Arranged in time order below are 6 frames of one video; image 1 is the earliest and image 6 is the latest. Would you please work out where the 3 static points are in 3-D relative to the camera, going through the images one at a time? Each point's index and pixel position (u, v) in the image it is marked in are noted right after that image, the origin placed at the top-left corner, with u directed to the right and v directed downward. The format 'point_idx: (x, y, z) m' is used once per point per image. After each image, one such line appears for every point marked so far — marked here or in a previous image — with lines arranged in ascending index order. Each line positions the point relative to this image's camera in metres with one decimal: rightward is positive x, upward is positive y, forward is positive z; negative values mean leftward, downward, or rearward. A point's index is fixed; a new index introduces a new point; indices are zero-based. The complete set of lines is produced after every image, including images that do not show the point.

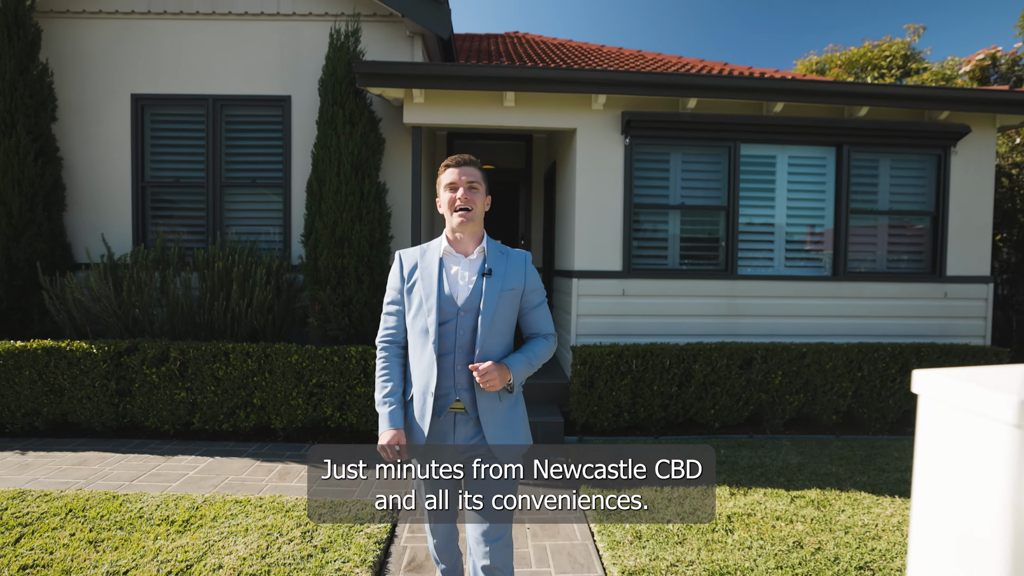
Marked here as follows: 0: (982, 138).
0: (+4.8, +1.5, +5.5) m
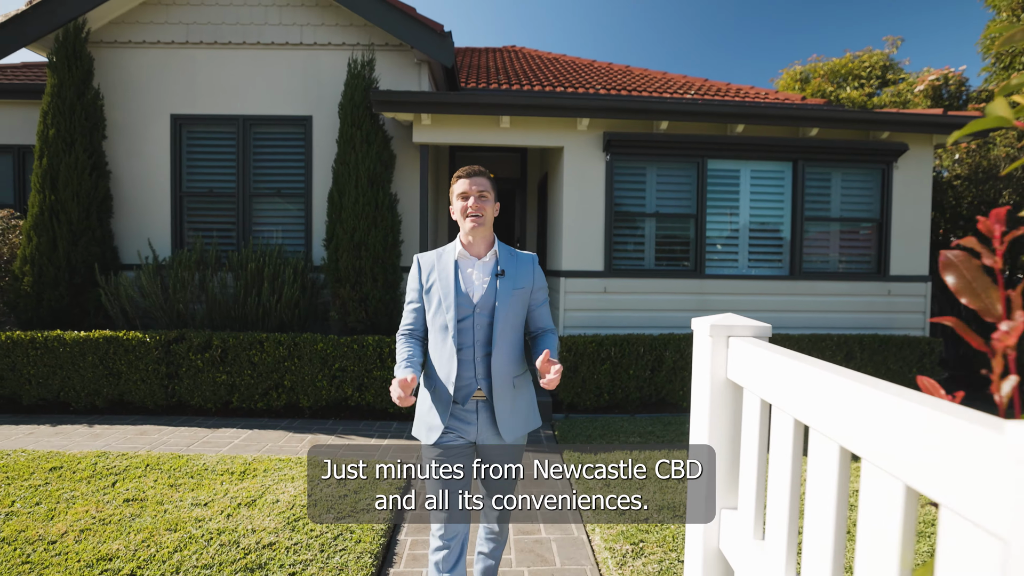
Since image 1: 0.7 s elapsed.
0: (+4.8, +1.6, +6.3) m
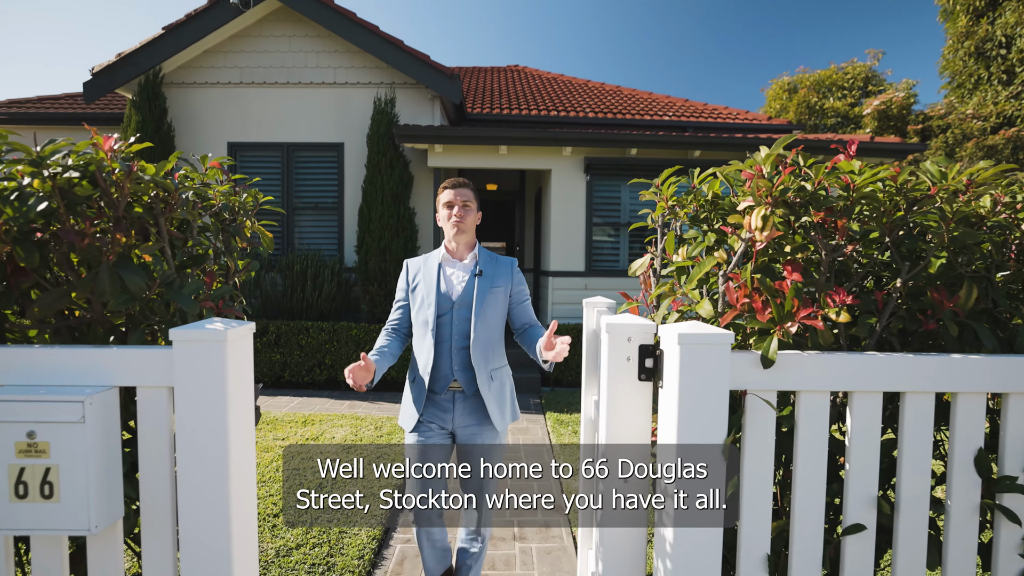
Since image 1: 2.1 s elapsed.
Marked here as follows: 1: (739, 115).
0: (+4.7, +1.6, +7.5) m
1: (+4.4, +3.4, +10.5) m
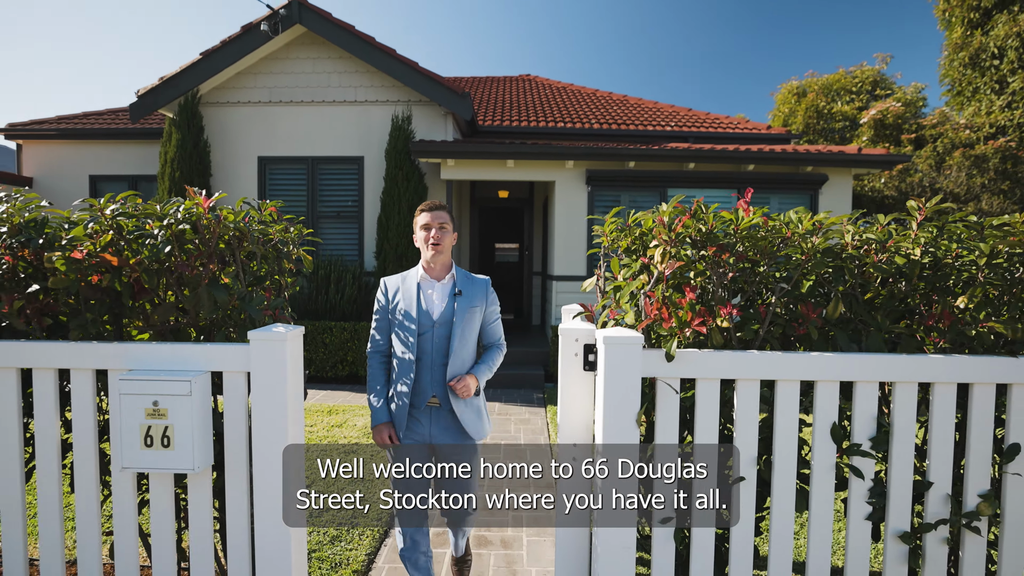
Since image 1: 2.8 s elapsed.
0: (+4.8, +1.5, +7.9) m
1: (+4.6, +3.3, +10.9) m
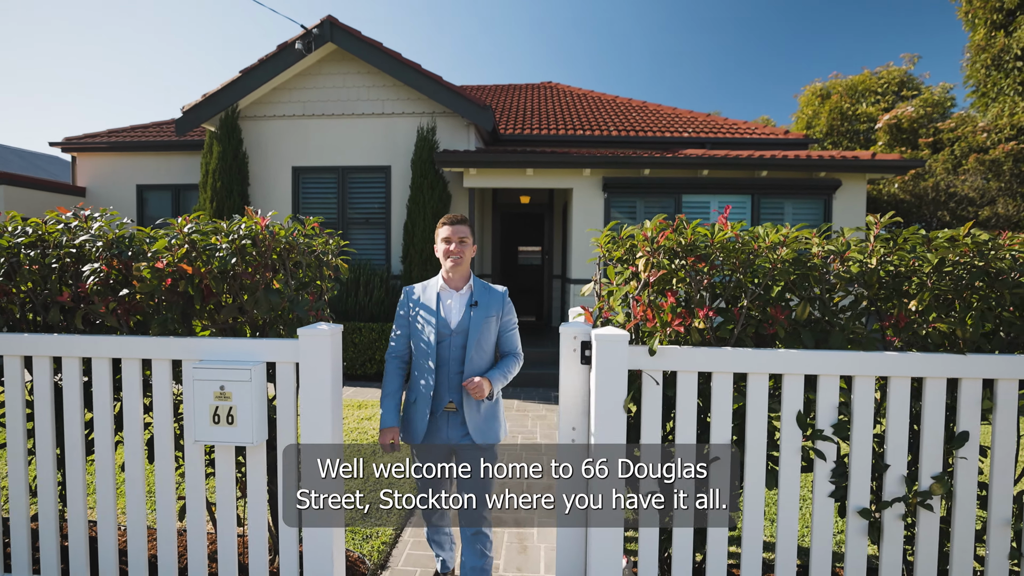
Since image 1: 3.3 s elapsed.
0: (+5.1, +1.5, +8.0) m
1: (+5.1, +3.3, +11.0) m
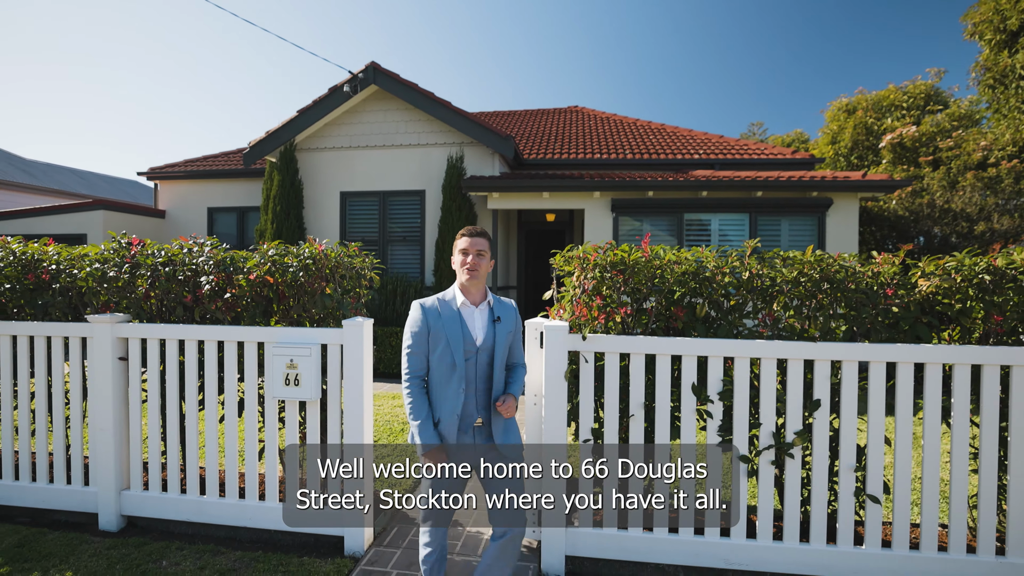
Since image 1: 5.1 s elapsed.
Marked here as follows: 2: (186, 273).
0: (+5.4, +1.3, +8.6) m
1: (+5.6, +3.0, +11.7) m
2: (-2.3, +0.1, +3.7) m
